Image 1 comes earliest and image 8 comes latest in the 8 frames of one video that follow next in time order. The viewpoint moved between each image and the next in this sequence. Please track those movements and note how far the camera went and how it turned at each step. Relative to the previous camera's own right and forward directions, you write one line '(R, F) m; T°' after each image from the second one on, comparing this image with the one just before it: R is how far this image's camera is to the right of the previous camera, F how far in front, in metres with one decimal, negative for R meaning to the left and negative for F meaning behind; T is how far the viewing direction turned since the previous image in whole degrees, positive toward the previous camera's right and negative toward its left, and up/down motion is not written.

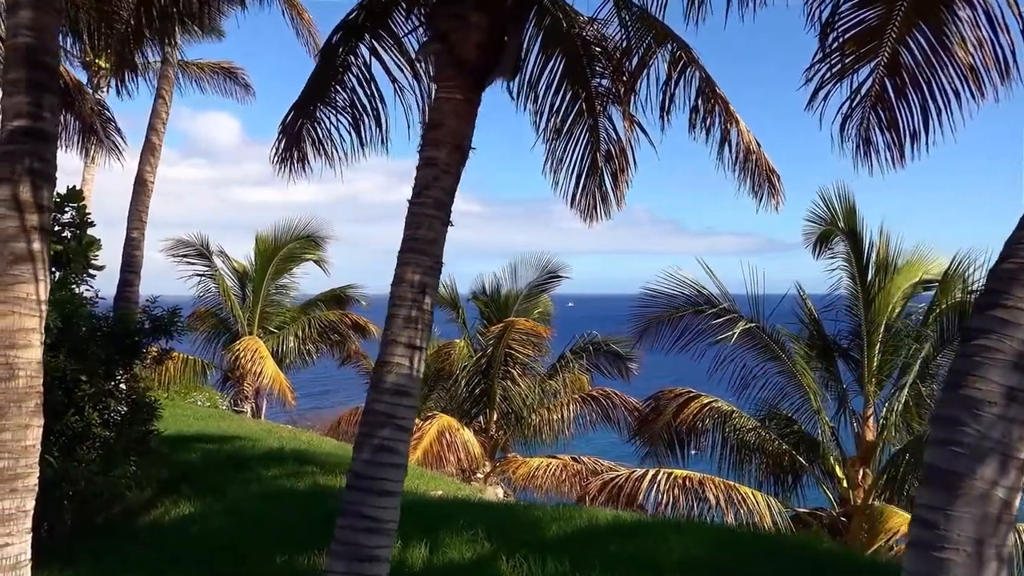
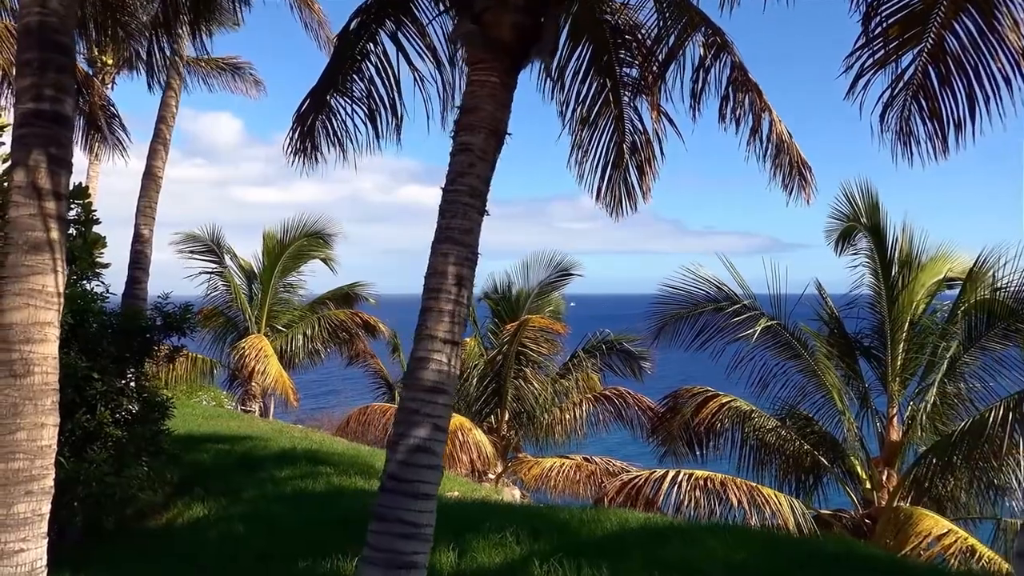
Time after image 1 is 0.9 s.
(-0.2, +0.2) m; 0°
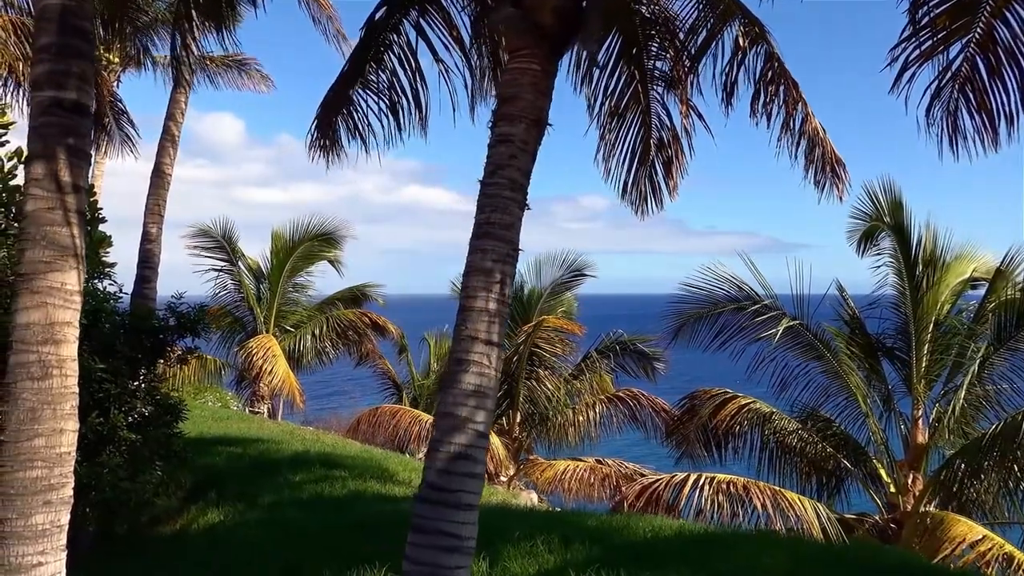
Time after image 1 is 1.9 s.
(-0.2, +0.2) m; 0°
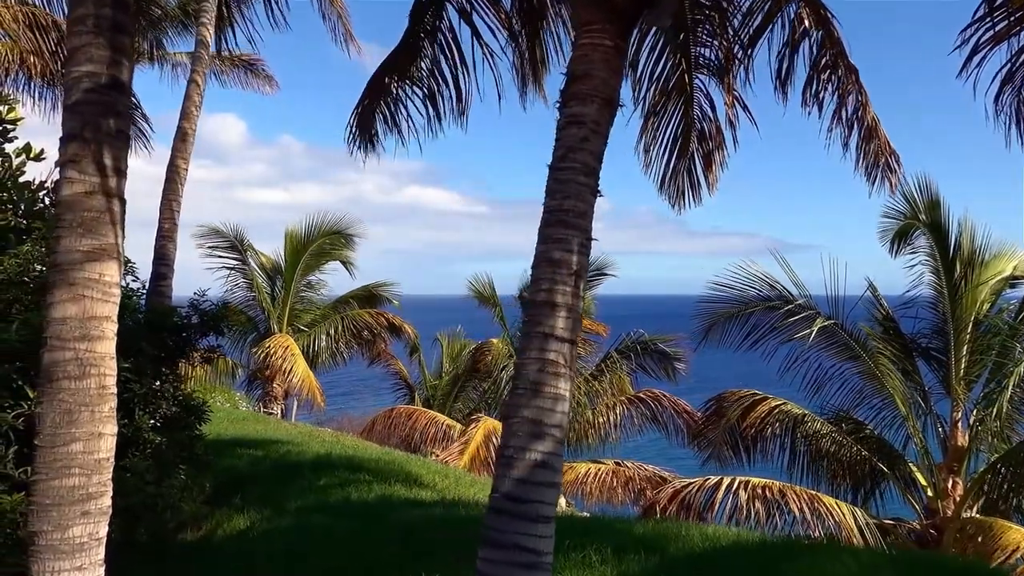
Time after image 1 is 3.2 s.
(-0.3, +0.3) m; 0°
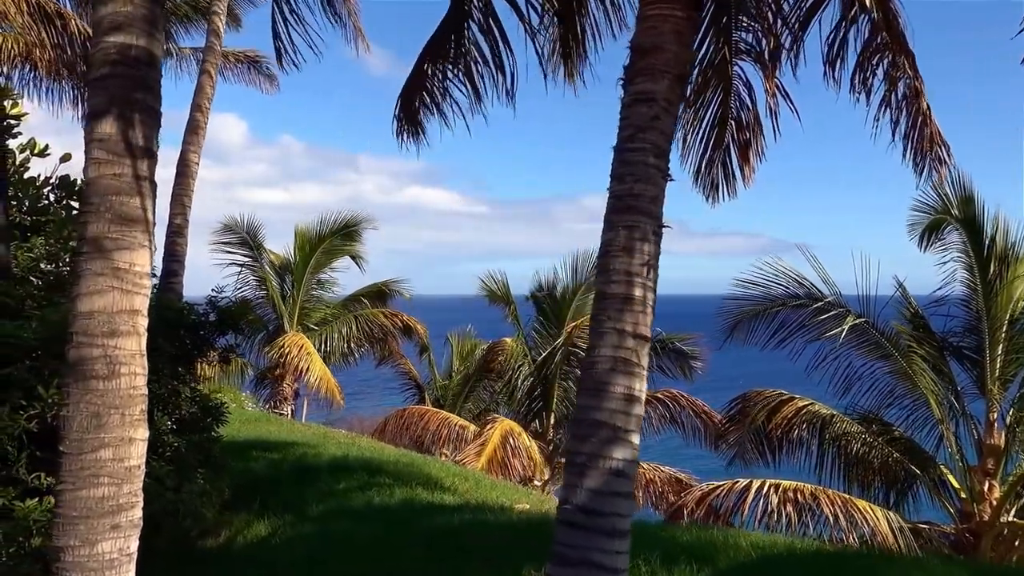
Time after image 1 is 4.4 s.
(-0.2, +0.3) m; 0°
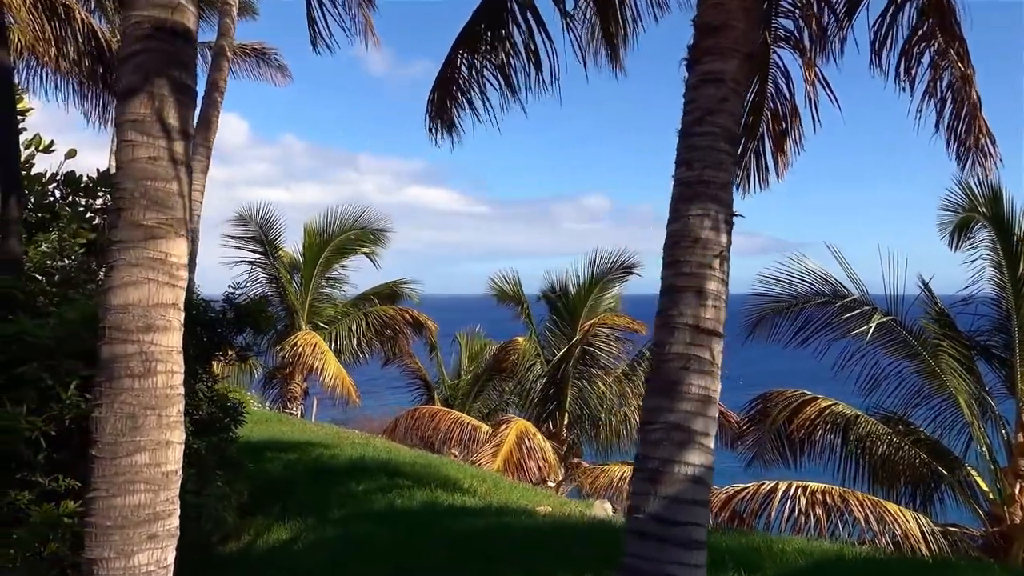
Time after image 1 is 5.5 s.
(-0.2, +0.2) m; 0°
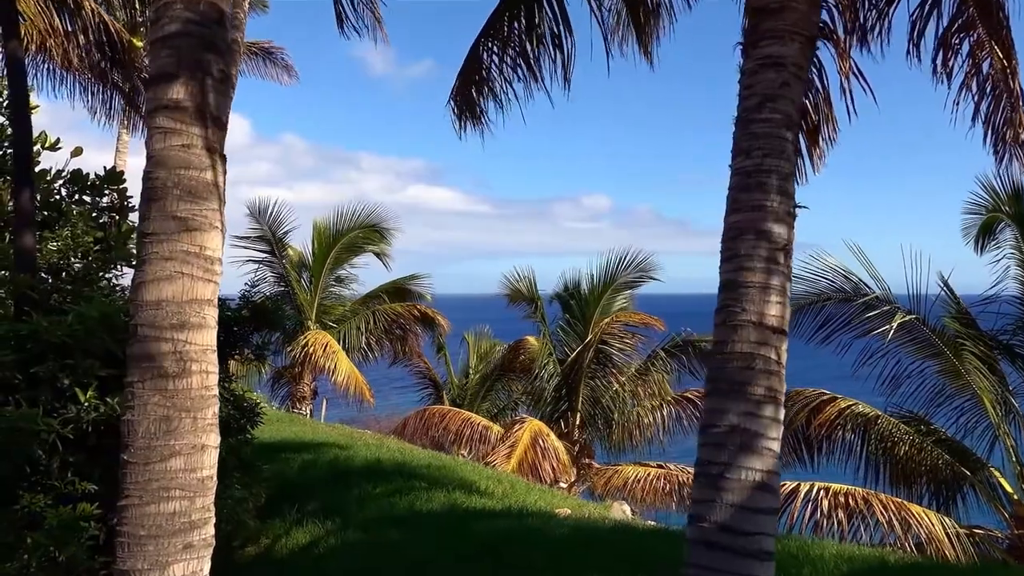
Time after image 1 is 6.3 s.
(-0.2, +0.1) m; 0°
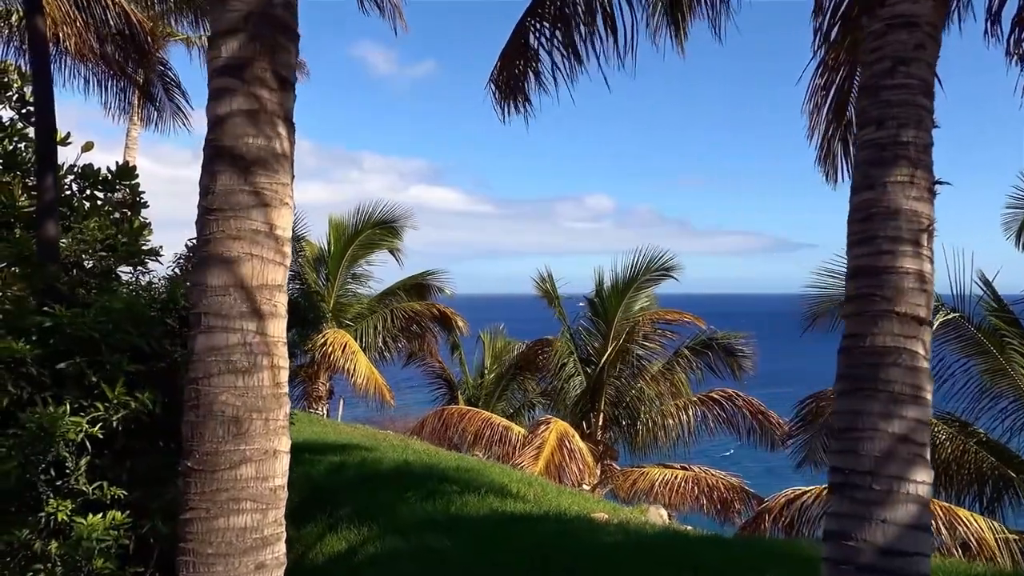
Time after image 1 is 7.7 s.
(-0.3, +0.3) m; 0°
